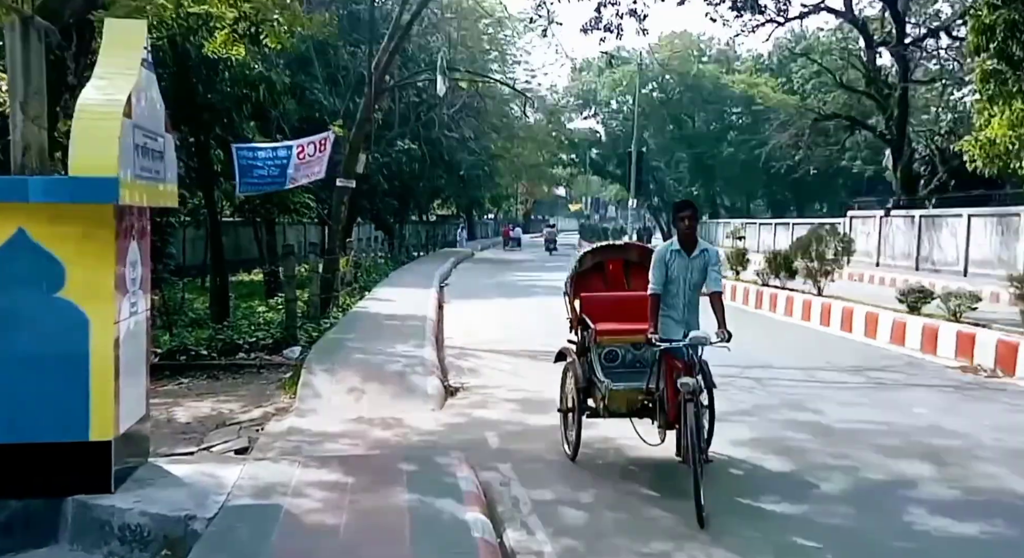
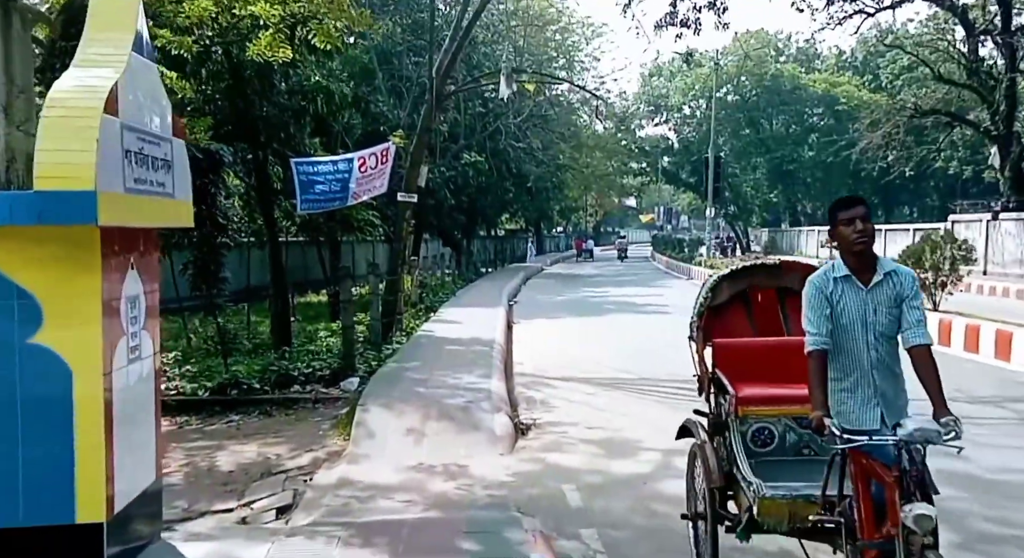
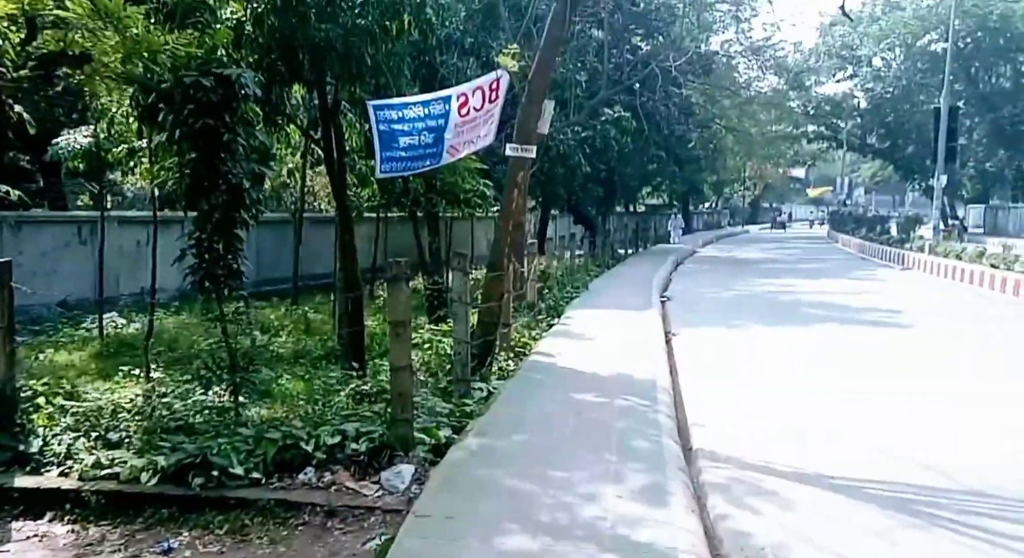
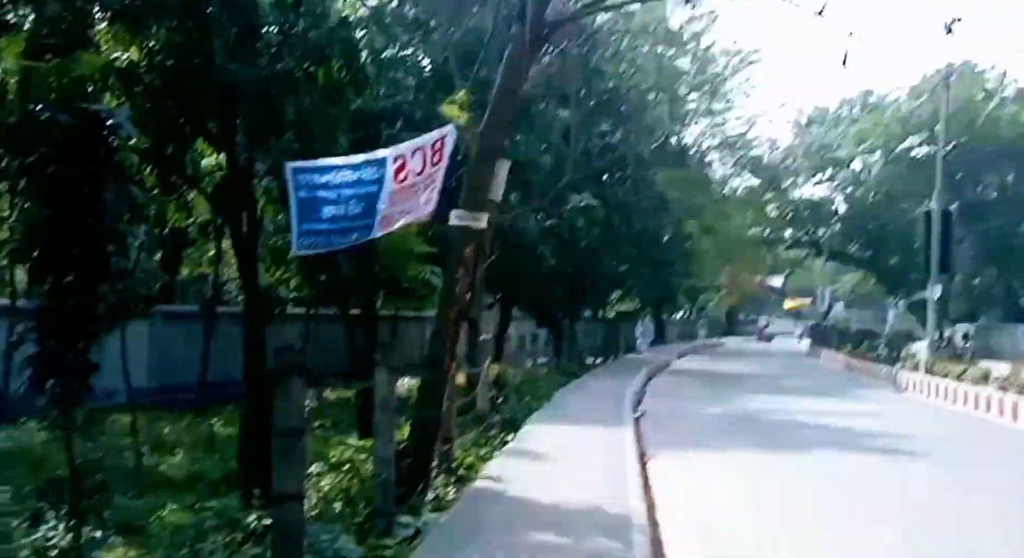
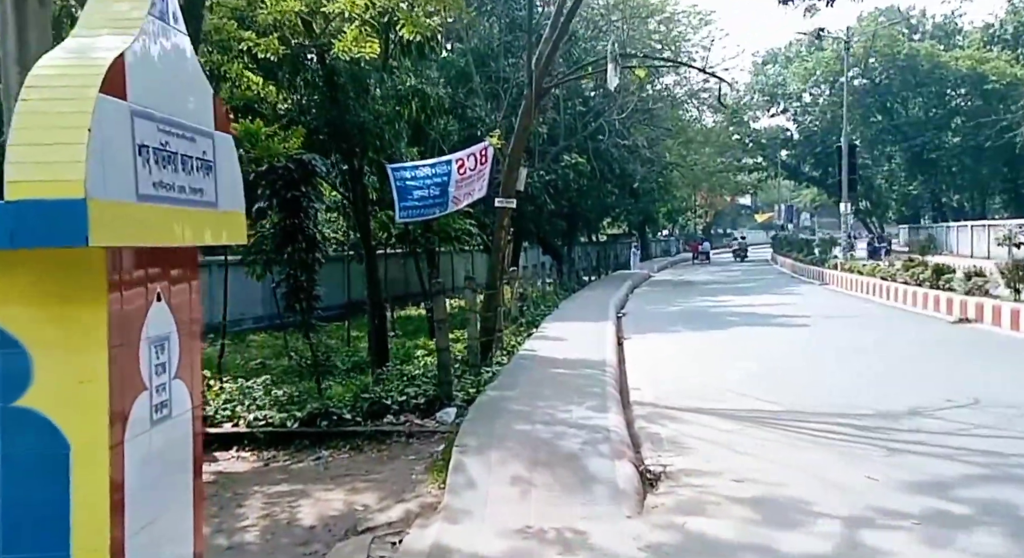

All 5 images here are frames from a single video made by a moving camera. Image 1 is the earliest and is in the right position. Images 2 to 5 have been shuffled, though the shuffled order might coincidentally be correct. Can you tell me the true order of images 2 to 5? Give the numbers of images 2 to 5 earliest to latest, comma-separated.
2, 5, 3, 4
